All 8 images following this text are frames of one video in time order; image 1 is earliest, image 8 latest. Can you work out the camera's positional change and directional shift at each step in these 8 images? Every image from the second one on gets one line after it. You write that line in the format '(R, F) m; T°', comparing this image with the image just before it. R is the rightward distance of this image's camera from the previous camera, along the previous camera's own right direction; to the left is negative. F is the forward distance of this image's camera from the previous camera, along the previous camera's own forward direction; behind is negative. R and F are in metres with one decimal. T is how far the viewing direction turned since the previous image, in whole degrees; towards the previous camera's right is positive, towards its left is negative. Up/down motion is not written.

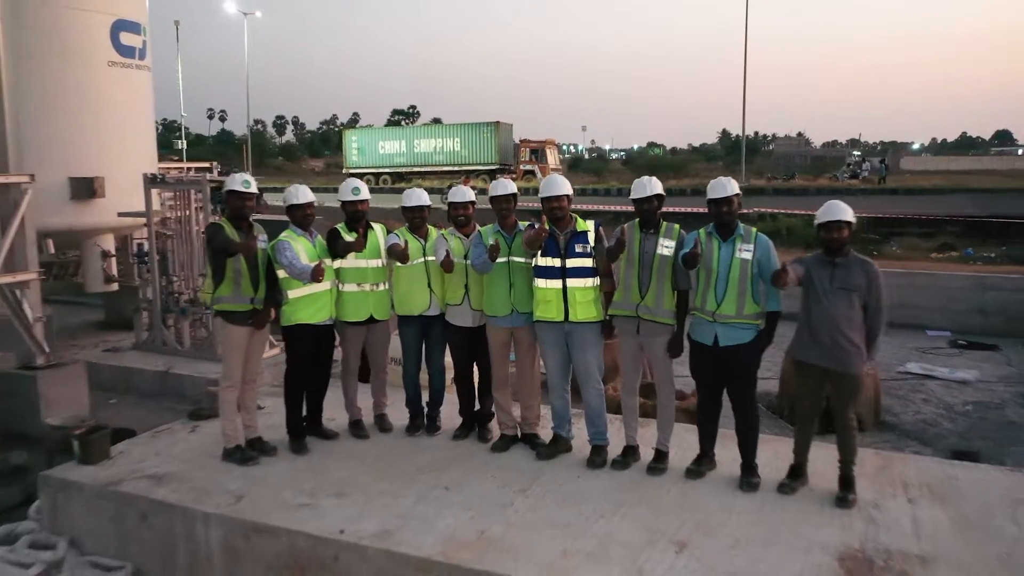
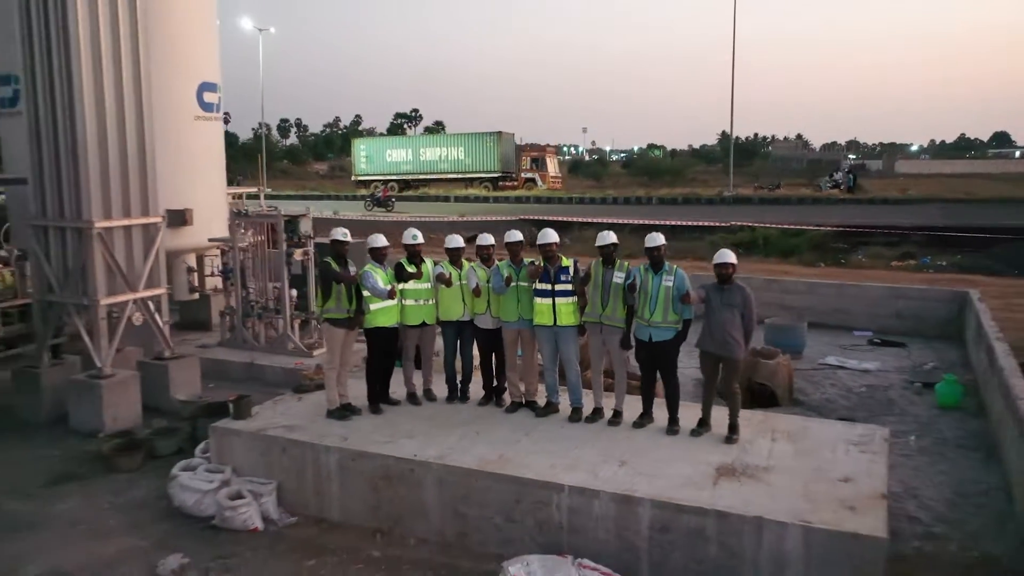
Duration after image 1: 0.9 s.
(0.0, -2.0) m; 0°
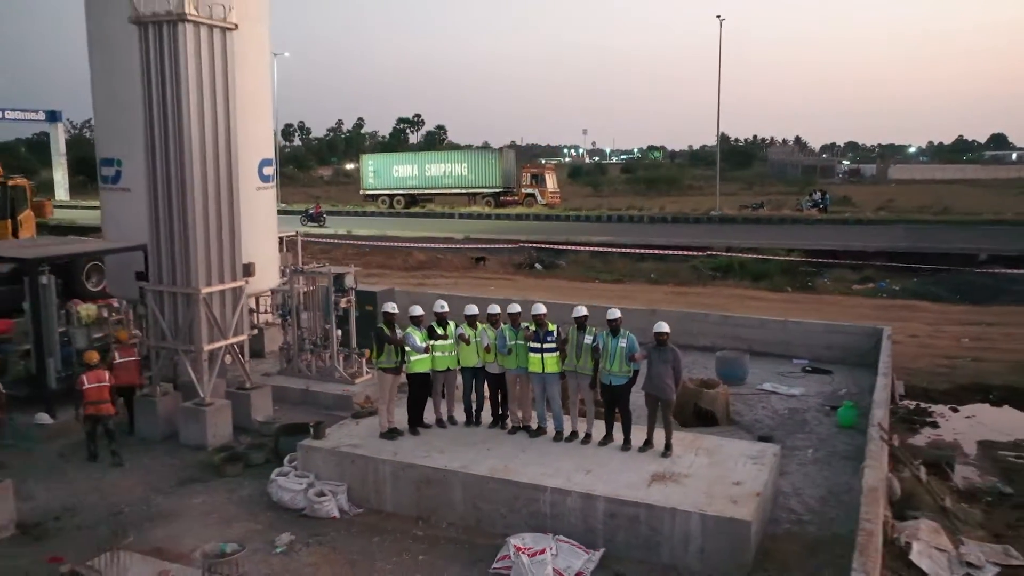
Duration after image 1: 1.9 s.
(0.0, -2.3) m; 0°
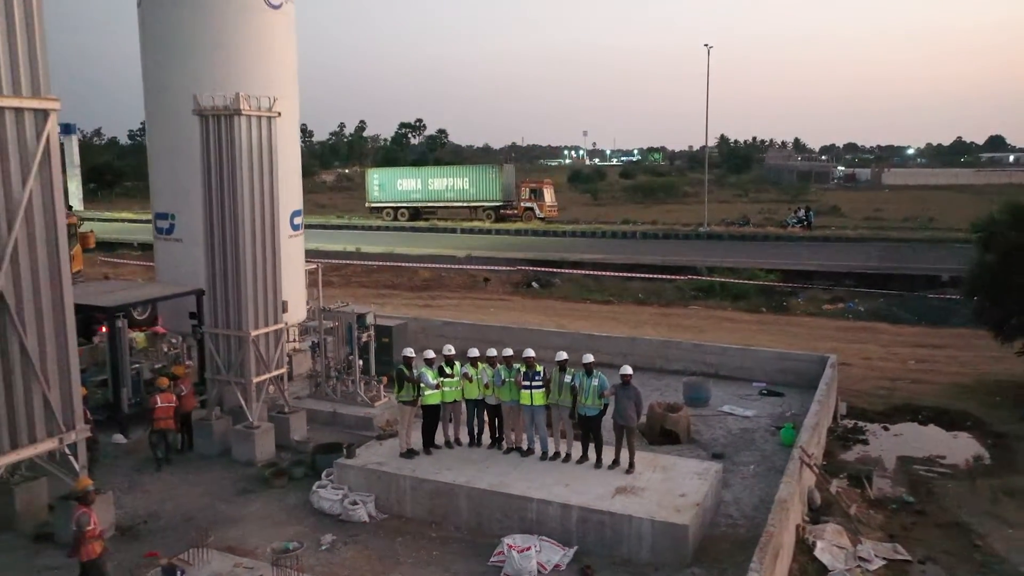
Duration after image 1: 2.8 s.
(+0.1, -2.0) m; 0°
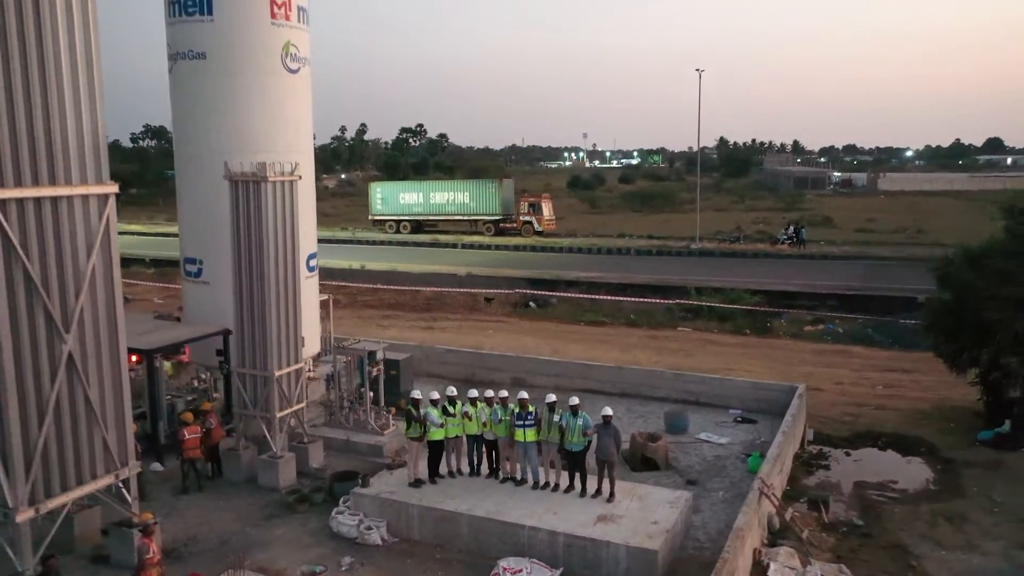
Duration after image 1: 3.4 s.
(+0.1, -1.4) m; 0°
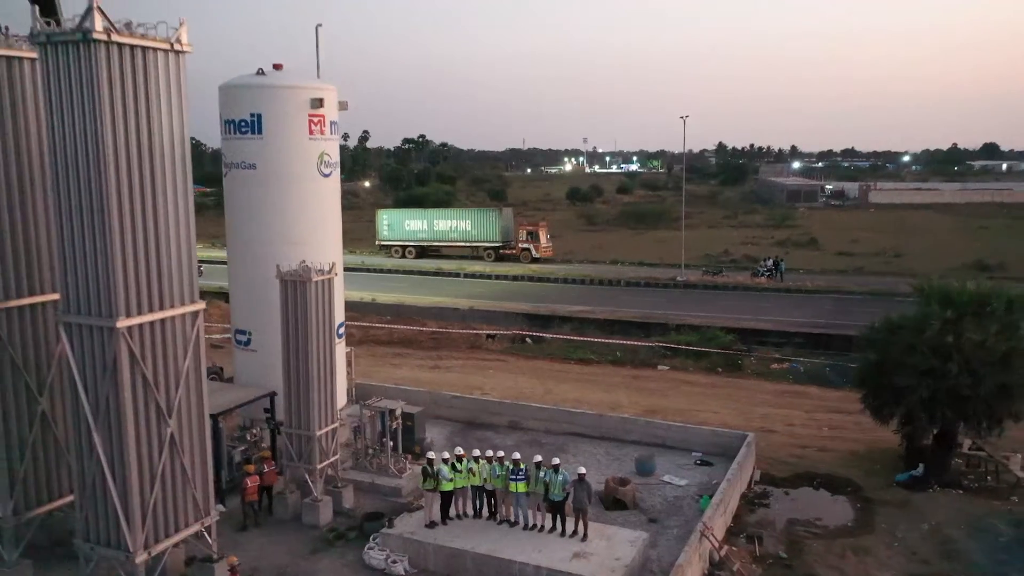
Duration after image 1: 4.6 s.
(+0.1, -3.0) m; 0°
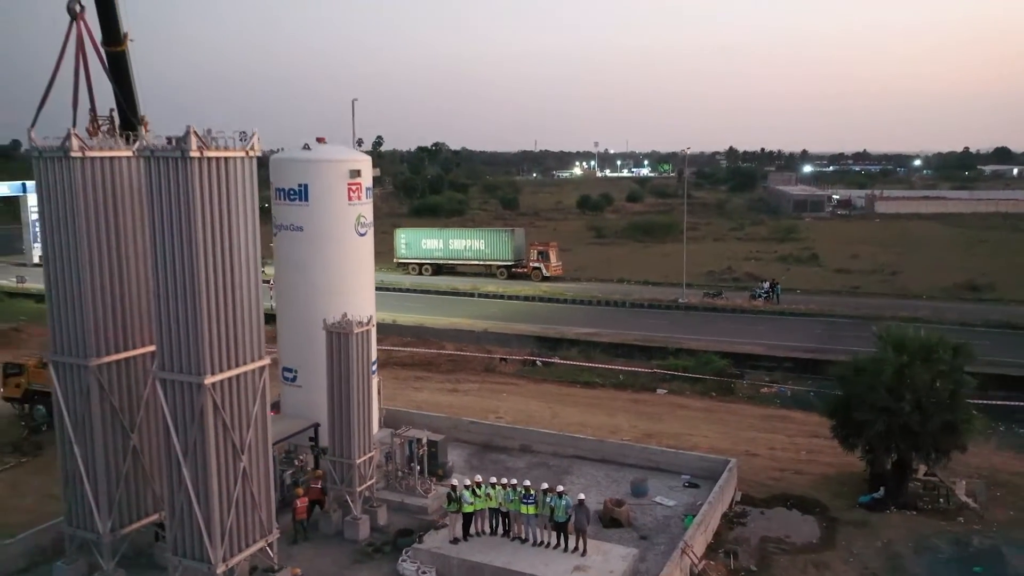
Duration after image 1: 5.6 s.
(0.0, -2.7) m; -1°
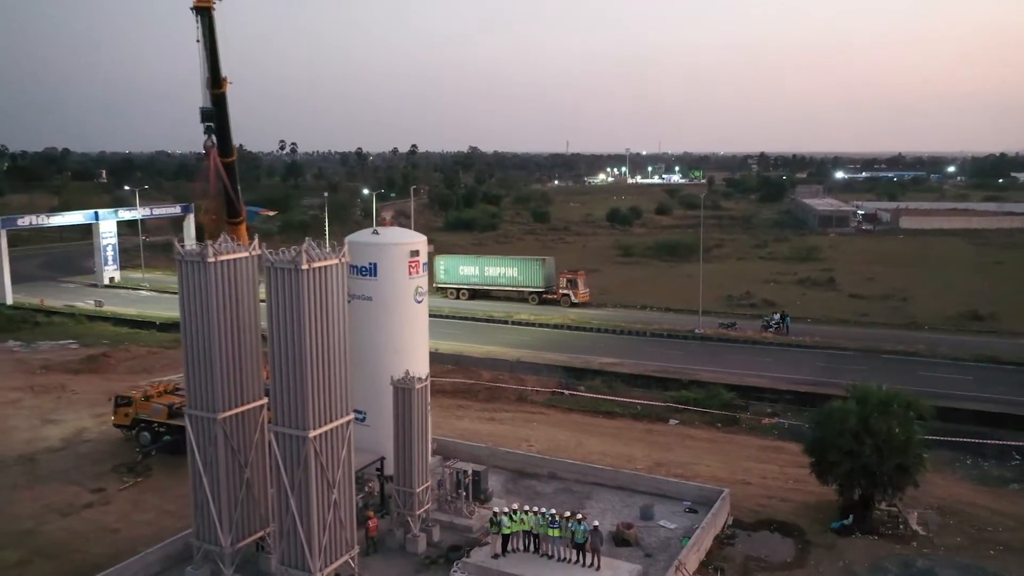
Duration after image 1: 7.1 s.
(0.0, -4.4) m; -2°
